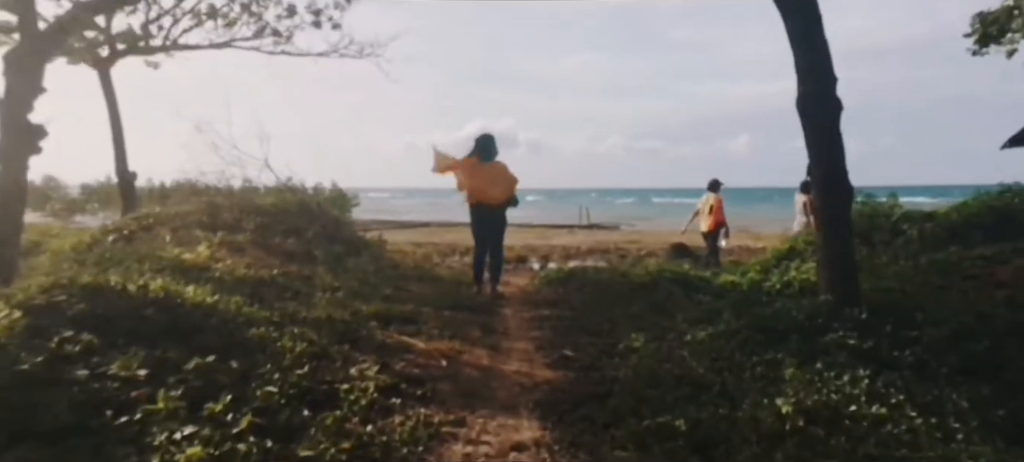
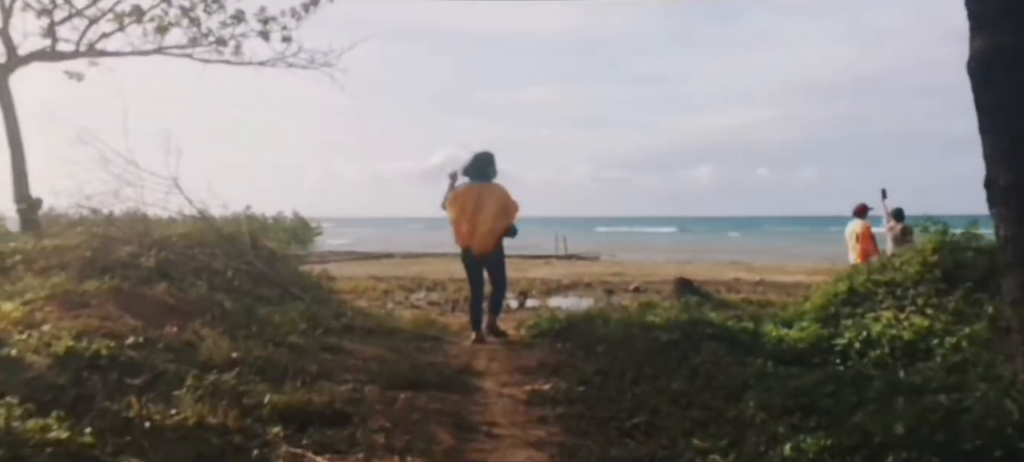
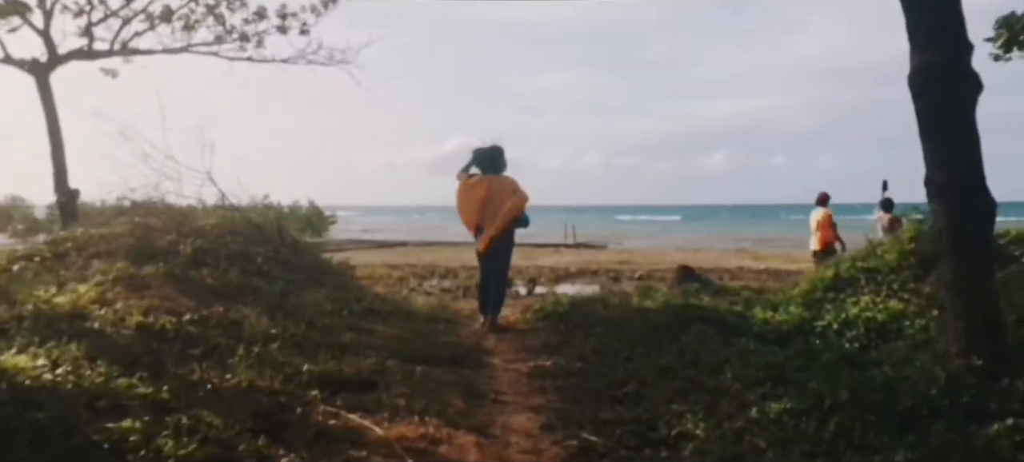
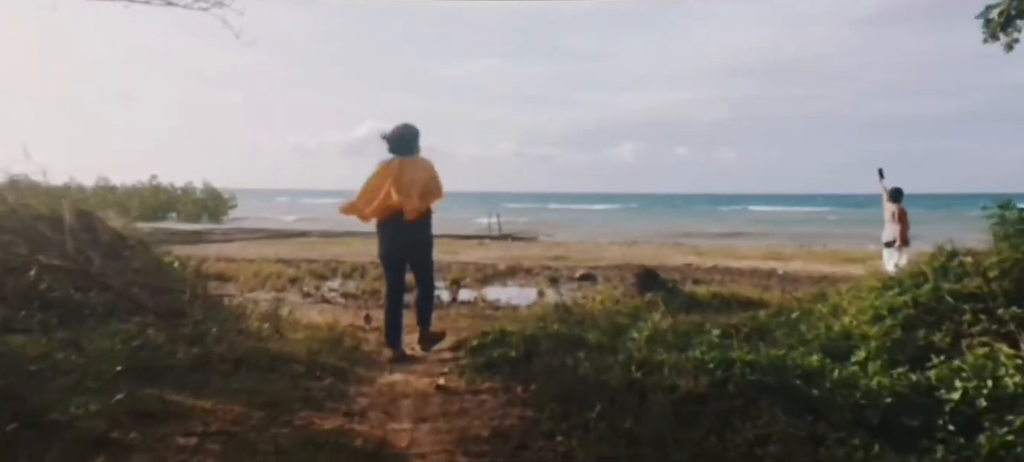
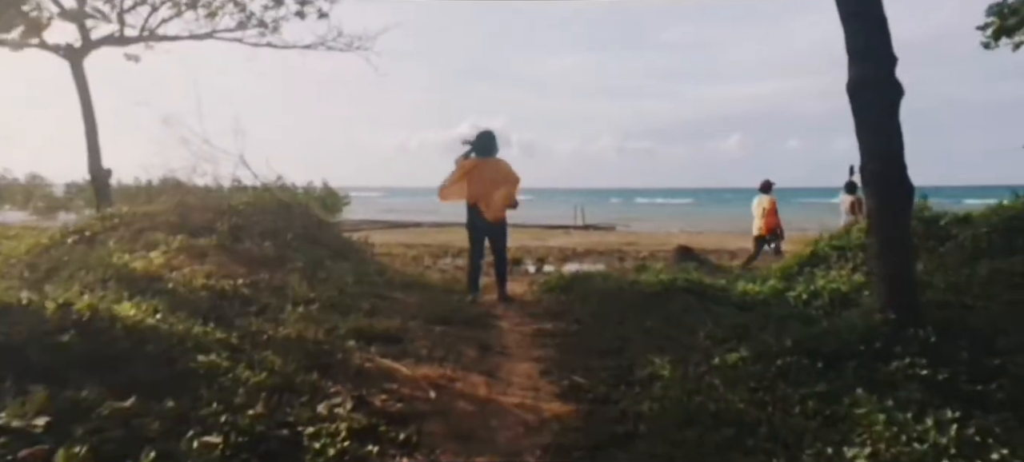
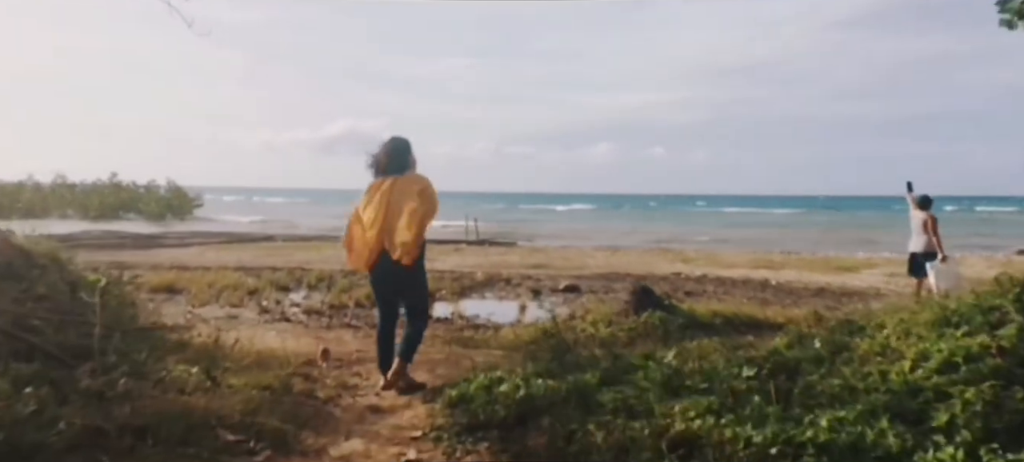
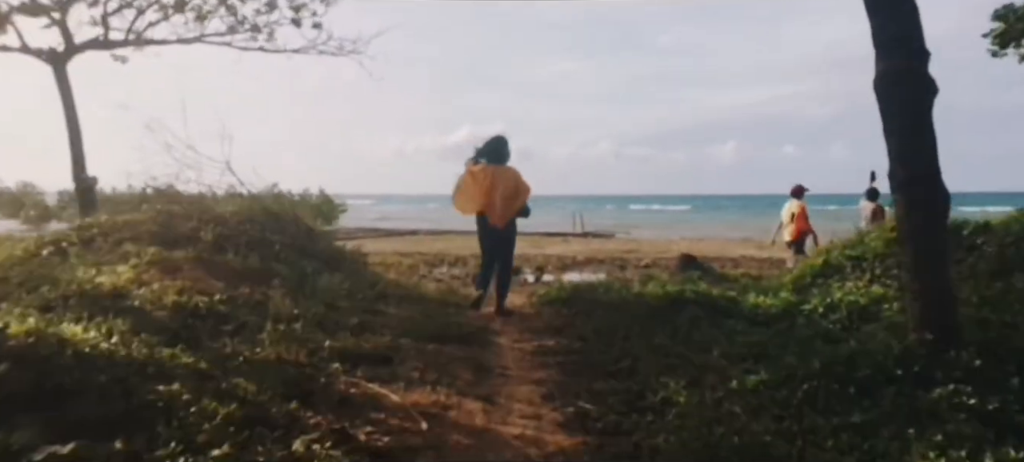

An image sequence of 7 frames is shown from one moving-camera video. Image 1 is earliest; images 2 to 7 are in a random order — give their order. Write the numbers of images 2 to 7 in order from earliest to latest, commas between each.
5, 7, 3, 2, 4, 6
